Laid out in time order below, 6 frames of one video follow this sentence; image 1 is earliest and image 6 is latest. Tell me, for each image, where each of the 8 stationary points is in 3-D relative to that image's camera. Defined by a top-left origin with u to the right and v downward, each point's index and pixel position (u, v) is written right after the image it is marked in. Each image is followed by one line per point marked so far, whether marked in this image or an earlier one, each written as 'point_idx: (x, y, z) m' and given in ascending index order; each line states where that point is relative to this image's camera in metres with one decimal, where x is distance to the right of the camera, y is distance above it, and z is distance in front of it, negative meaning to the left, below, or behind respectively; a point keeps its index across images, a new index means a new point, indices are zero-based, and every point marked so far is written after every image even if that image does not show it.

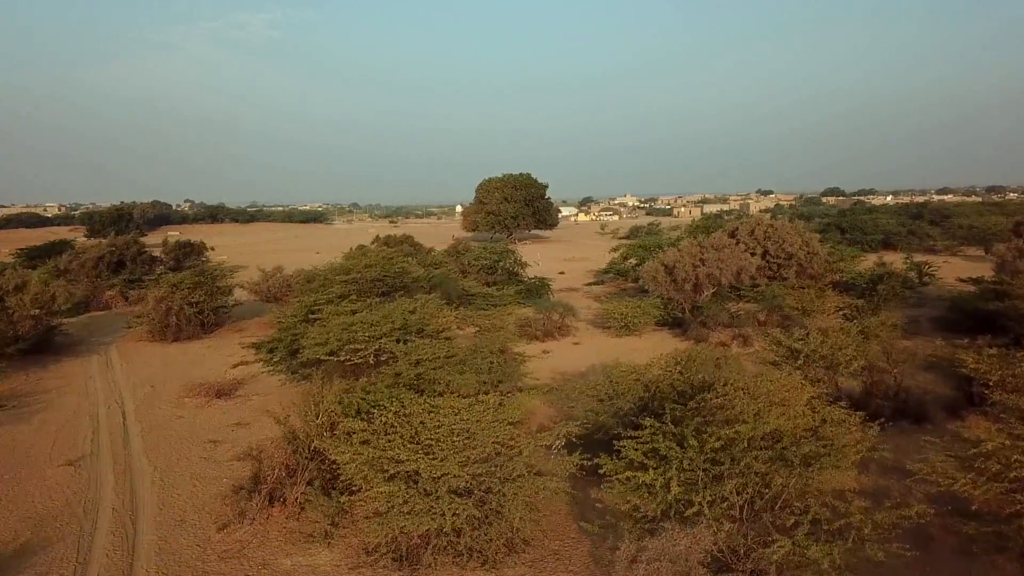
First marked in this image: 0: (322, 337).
0: (-2.4, -0.7, +12.3) m
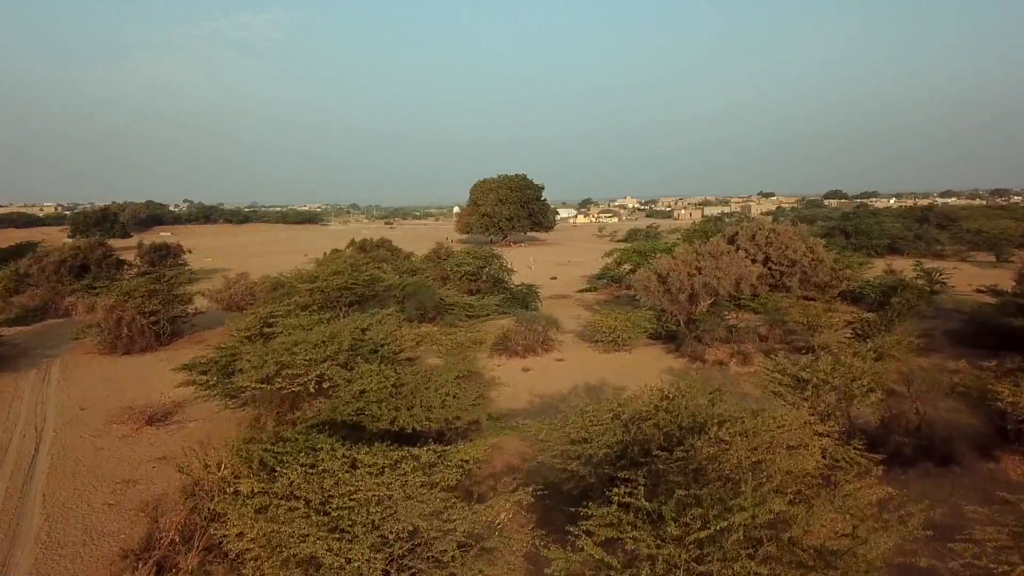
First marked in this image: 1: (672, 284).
0: (-2.8, -0.8, +10.7) m
1: (+2.9, +0.1, +17.5) m
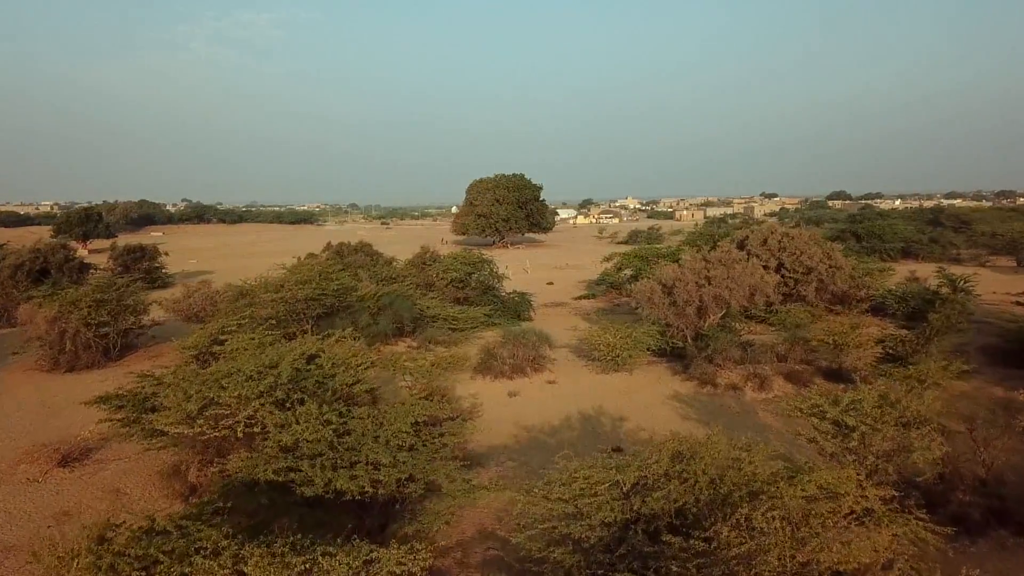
0: (-3.0, -1.0, +8.9) m
1: (+2.7, -0.1, +15.6) m
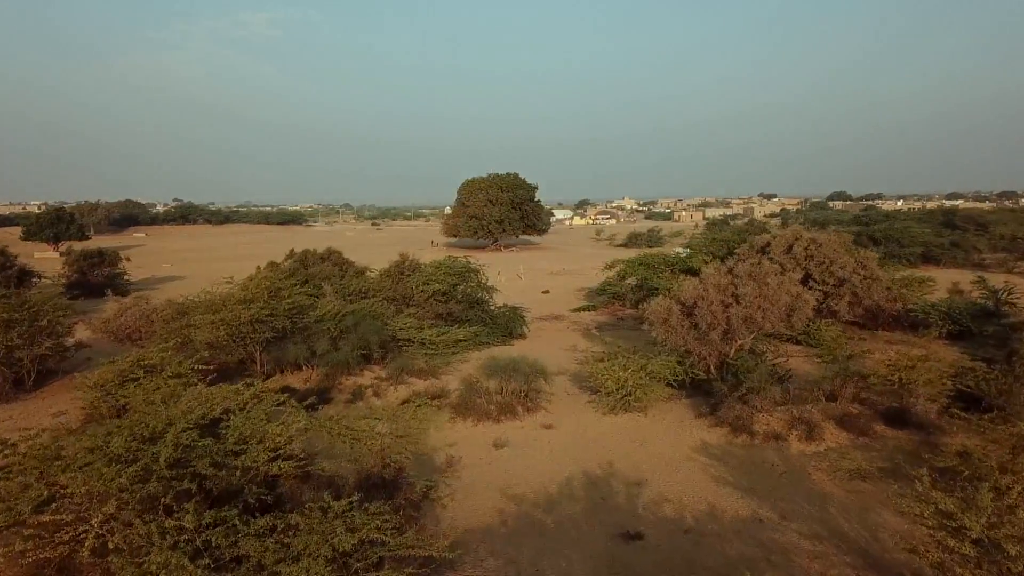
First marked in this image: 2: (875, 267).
0: (-3.2, -1.3, +6.2) m
1: (+2.6, -0.4, +13.0) m
2: (+7.2, +0.4, +19.1) m
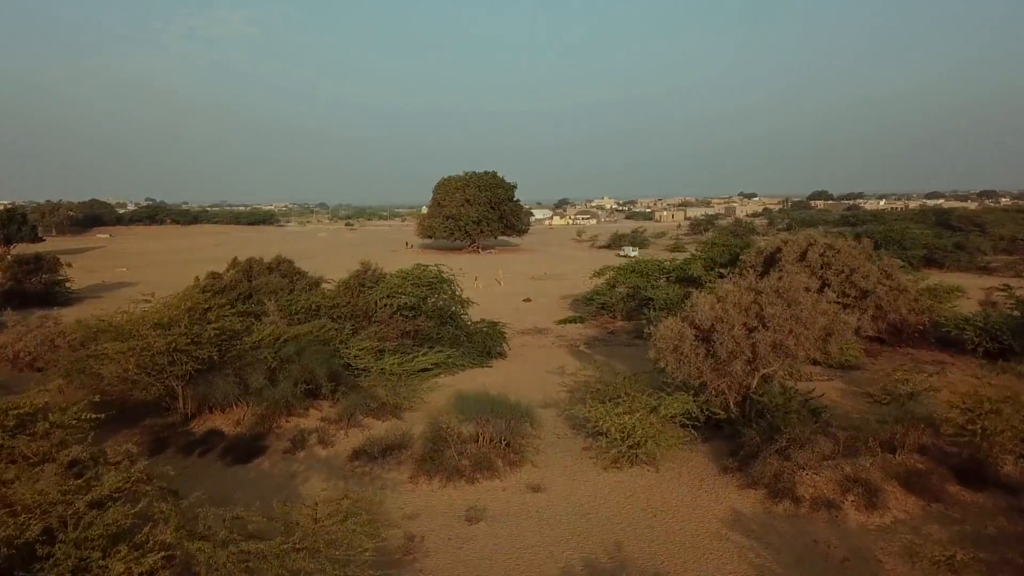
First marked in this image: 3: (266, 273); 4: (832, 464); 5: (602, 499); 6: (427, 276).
0: (-3.3, -1.5, +3.7) m
1: (+2.3, -0.6, +10.6) m
2: (+6.8, +0.2, +16.9) m
3: (-3.9, +0.3, +15.3) m
4: (+2.9, -1.7, +8.8) m
5: (+0.8, -1.9, +8.7) m
6: (-1.5, +0.2, +16.5) m
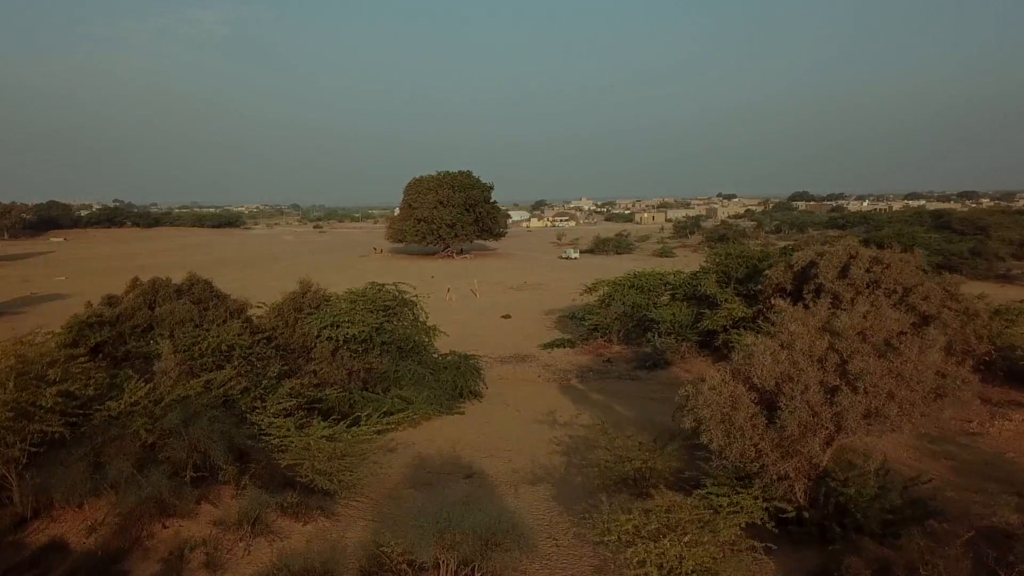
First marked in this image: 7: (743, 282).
0: (-3.2, -1.9, +0.4) m
1: (+2.1, -0.9, +7.4) m
2: (+6.5, -0.1, +13.7) m
3: (-4.2, -0.1, +12.0) m
4: (+2.8, -2.0, +5.6) m
5: (+0.7, -2.3, +5.4) m
6: (-1.8, -0.2, +13.1) m
7: (+4.0, +0.1, +16.7) m
